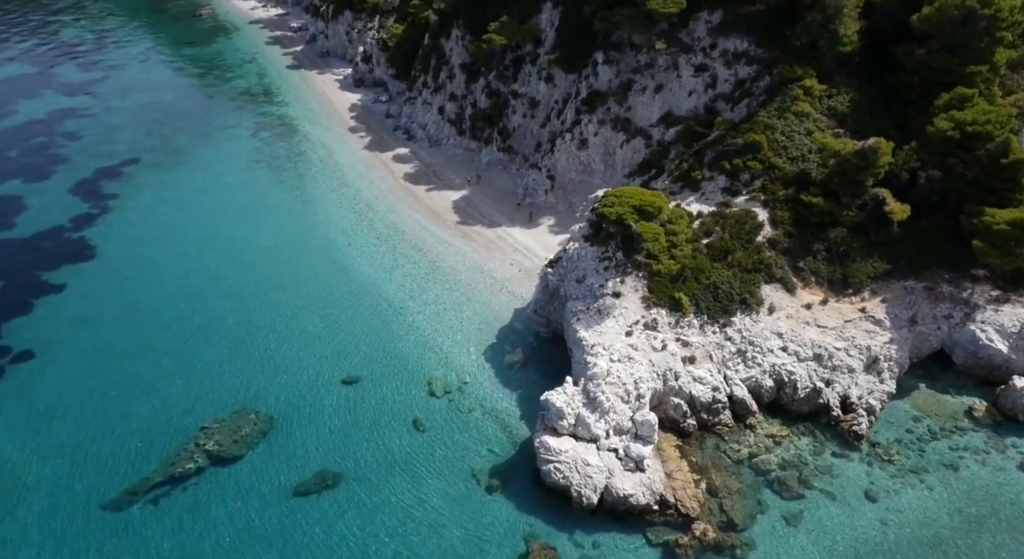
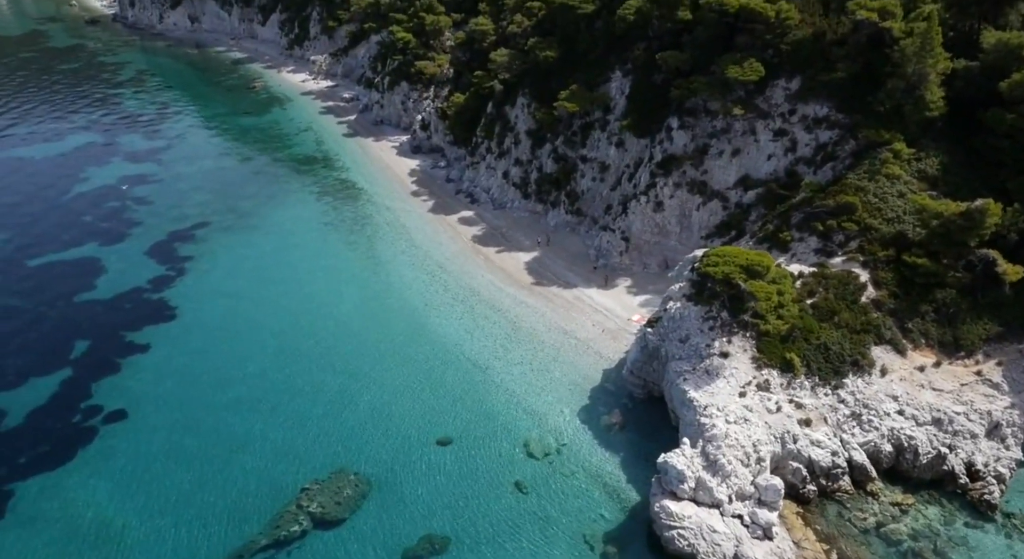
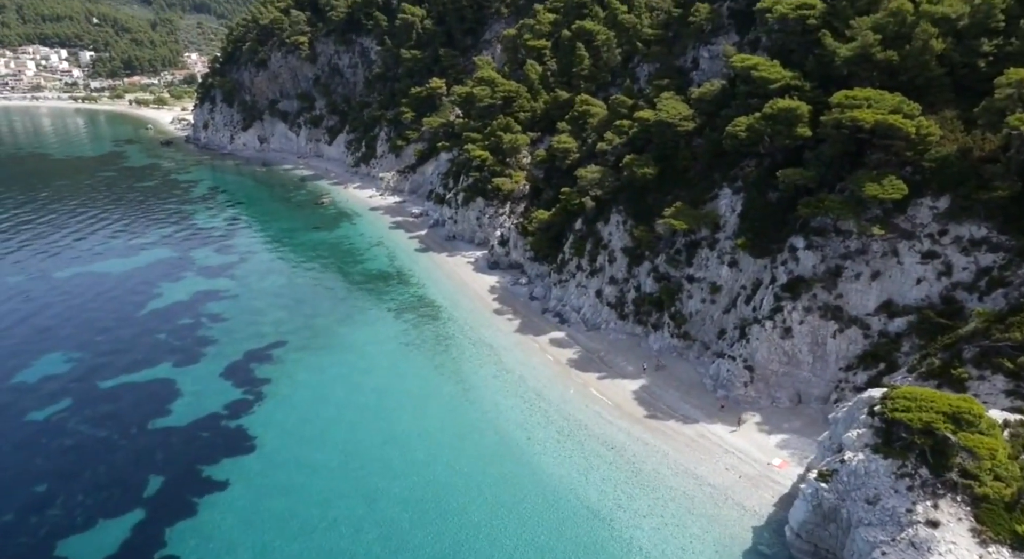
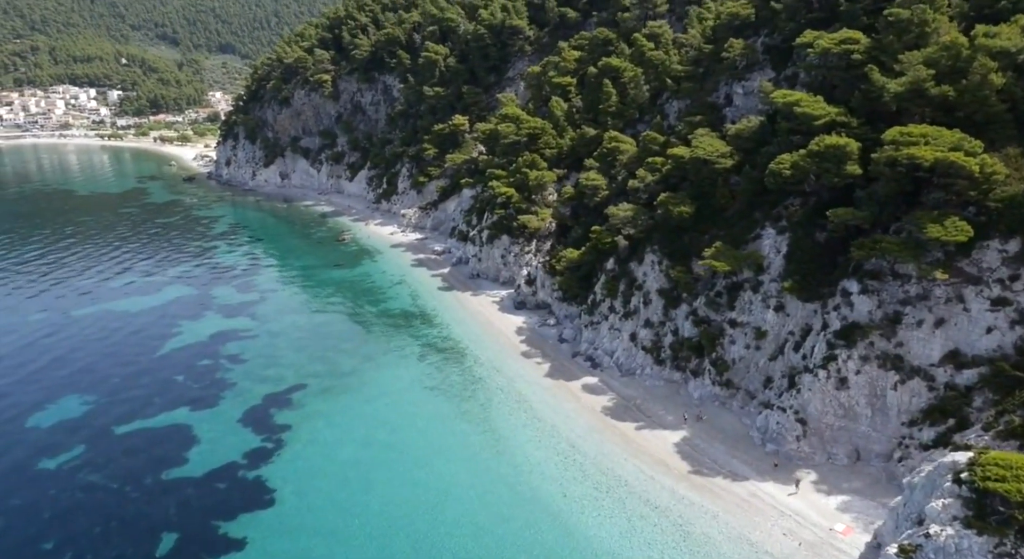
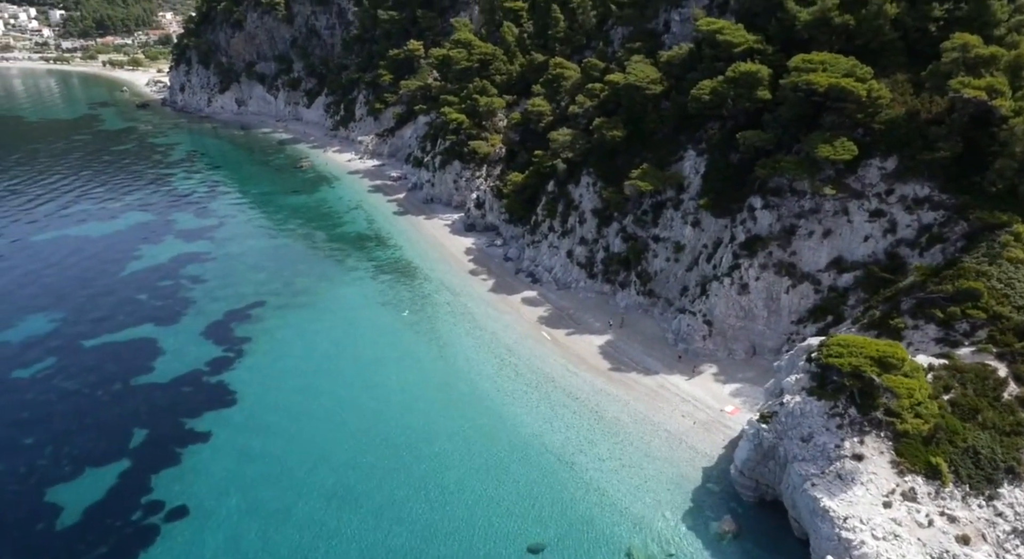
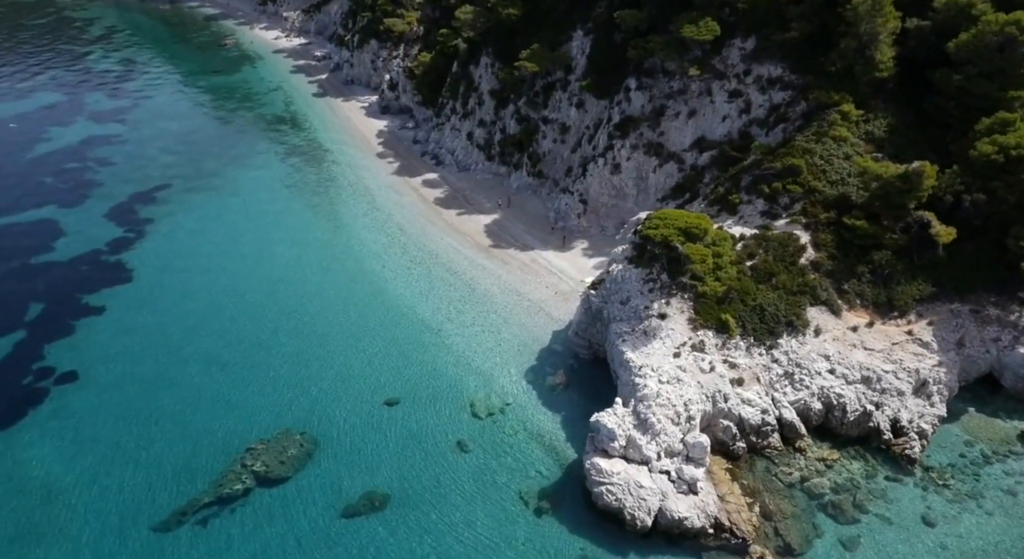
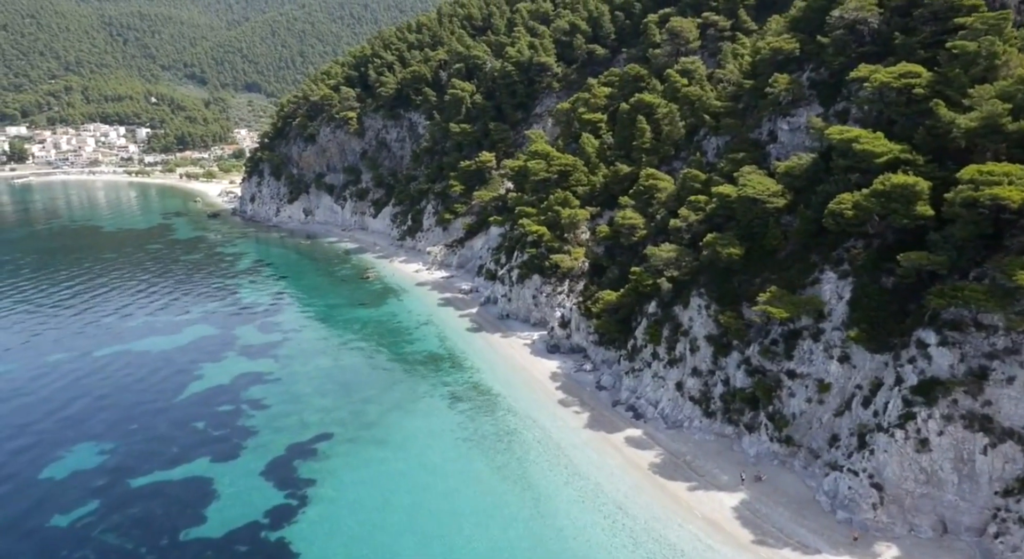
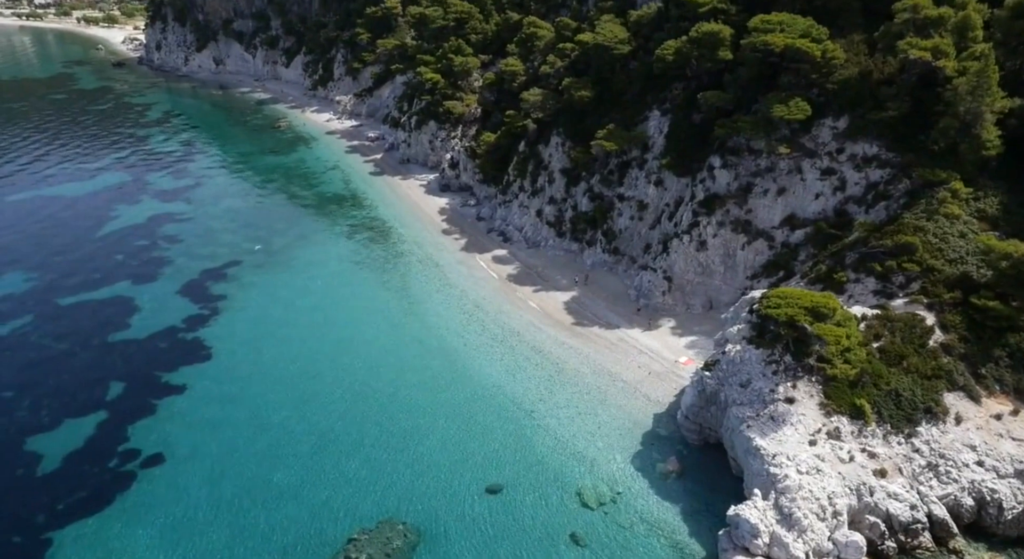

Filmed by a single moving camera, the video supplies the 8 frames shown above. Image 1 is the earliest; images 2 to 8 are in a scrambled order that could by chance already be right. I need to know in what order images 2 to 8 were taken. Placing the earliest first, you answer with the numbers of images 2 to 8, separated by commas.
6, 2, 8, 5, 3, 4, 7
